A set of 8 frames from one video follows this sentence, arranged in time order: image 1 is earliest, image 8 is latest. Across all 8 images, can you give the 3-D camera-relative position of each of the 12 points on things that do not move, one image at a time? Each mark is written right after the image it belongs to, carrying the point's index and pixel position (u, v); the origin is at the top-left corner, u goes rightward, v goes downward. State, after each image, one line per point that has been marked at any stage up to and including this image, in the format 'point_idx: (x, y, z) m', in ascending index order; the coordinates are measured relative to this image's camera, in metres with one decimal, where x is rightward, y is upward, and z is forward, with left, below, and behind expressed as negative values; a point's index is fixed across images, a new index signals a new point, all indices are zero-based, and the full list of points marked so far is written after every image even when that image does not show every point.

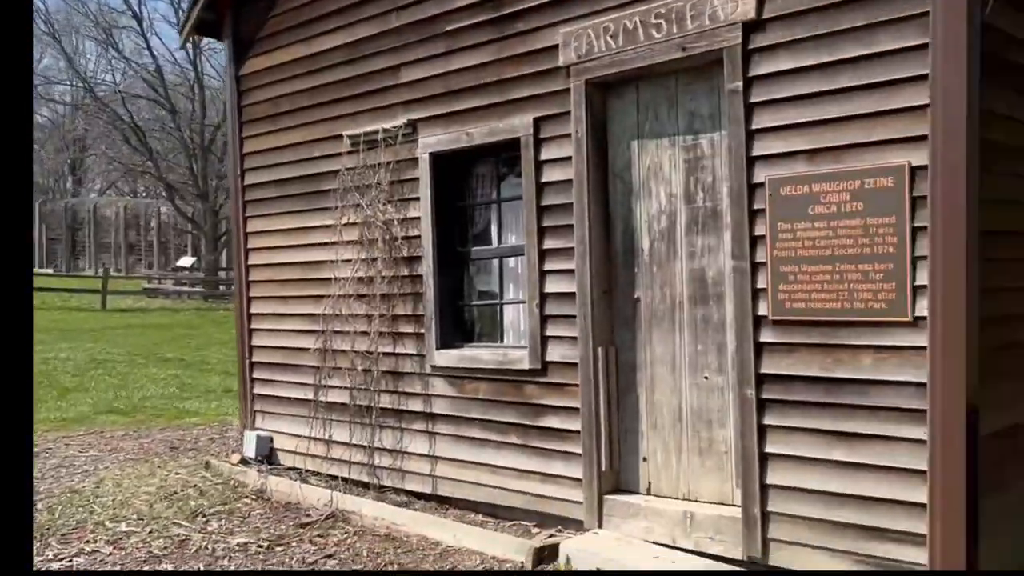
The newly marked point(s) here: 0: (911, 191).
0: (+1.6, +0.4, +3.7) m
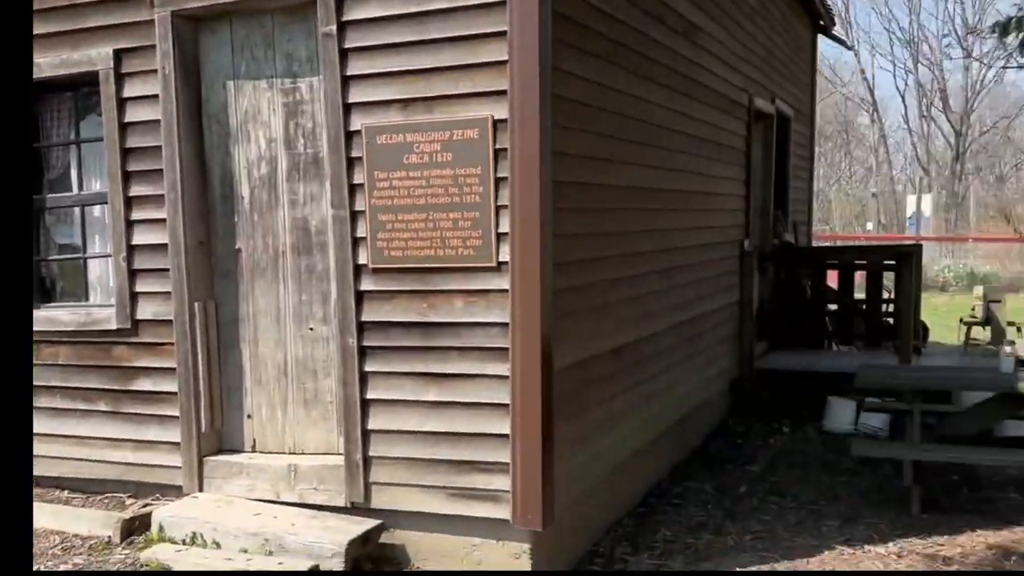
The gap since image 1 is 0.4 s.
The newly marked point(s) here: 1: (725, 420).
0: (-0.1, +0.6, +3.9) m
1: (+1.7, -1.1, +7.4) m
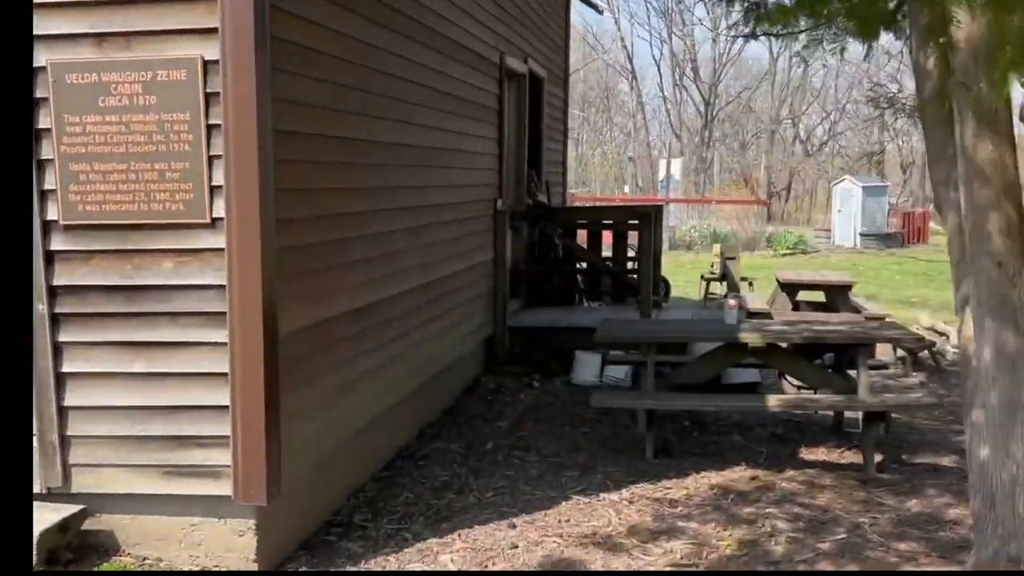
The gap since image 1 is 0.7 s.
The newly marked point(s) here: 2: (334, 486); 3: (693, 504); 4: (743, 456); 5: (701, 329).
0: (-1.2, +0.8, +3.6) m
1: (-0.3, -0.8, +7.4) m
2: (-0.9, -1.0, +4.6) m
3: (+1.0, -1.1, +4.7) m
4: (+1.5, -1.1, +5.7) m
5: (+1.2, -0.3, +5.9) m
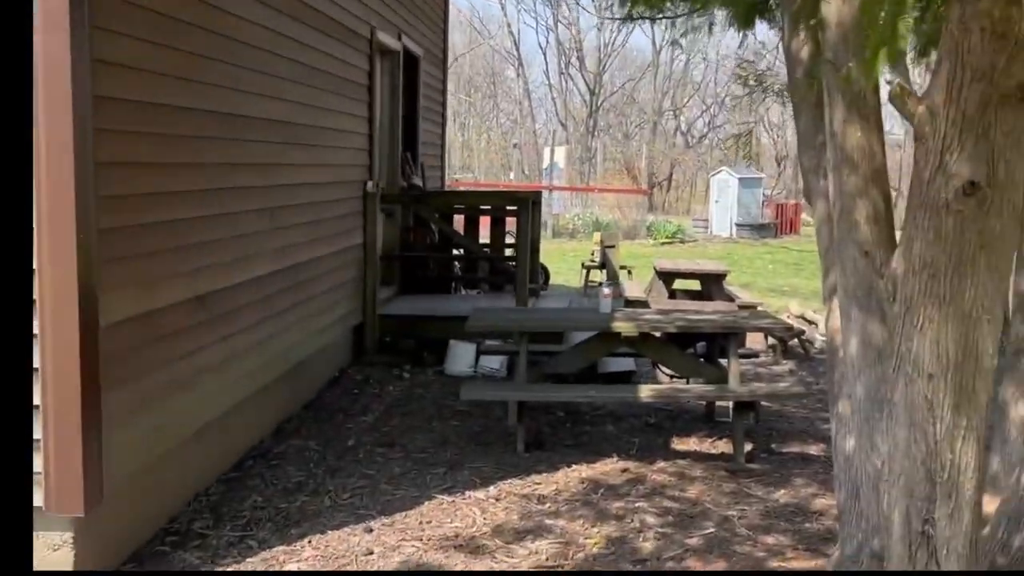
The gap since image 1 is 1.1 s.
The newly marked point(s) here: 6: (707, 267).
0: (-1.7, +0.8, +3.1) m
1: (-1.3, -0.6, +7.1) m
2: (-1.6, -0.9, +4.2) m
3: (+0.3, -1.1, +4.6) m
4: (+0.6, -1.0, +5.6) m
5: (+0.4, -0.2, +5.8) m
6: (+2.4, +0.3, +11.0) m
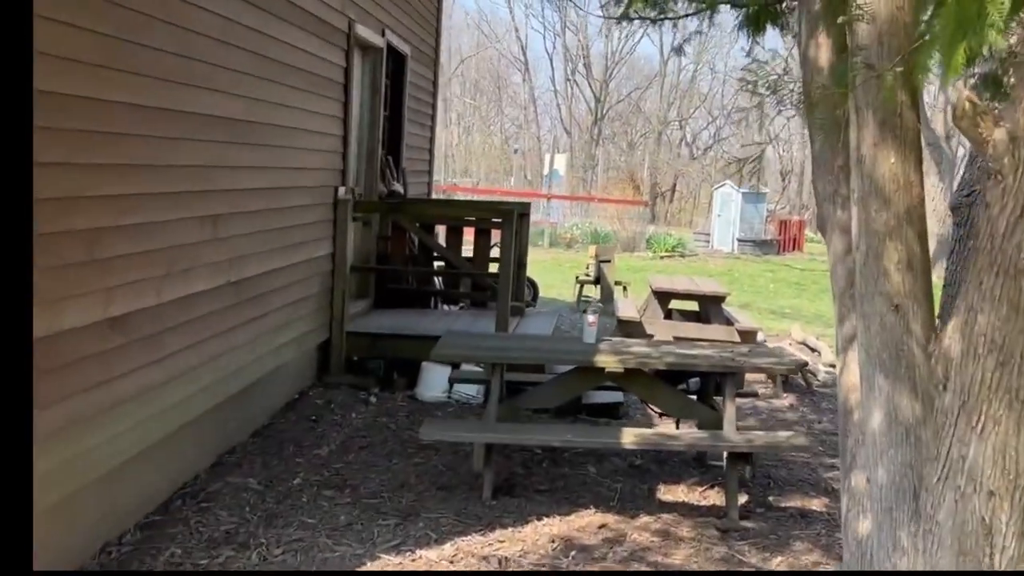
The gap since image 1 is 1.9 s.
0: (-1.9, +0.8, +2.5) m
1: (-1.5, -0.8, +6.5) m
2: (-1.8, -1.0, +3.6) m
3: (+0.1, -1.2, +4.0) m
4: (+0.4, -1.2, +5.0) m
5: (+0.2, -0.3, +5.2) m
6: (+2.2, 0.0, +10.5) m
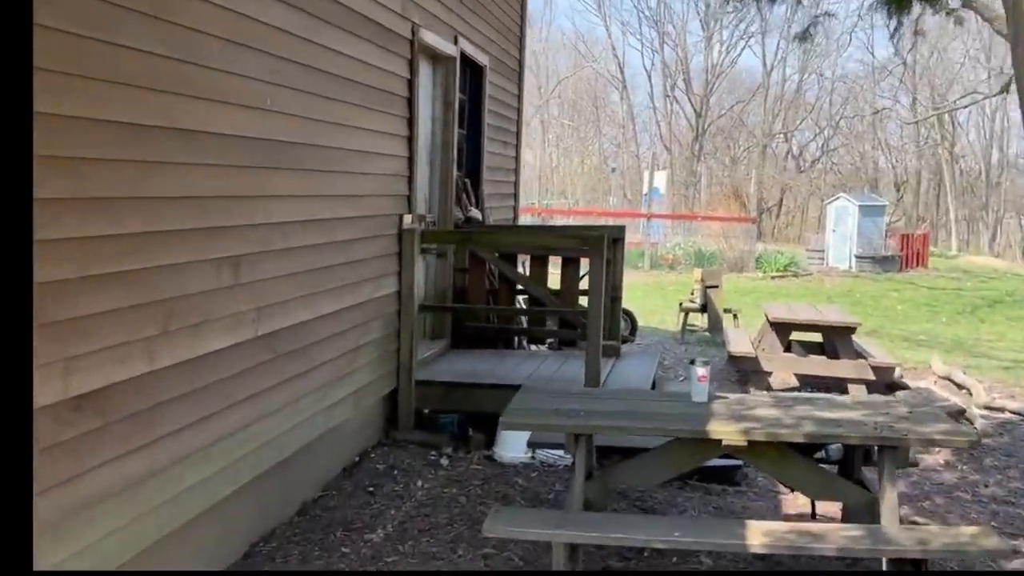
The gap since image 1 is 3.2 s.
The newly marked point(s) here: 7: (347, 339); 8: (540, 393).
0: (-1.8, +0.6, +1.7) m
1: (-0.9, -1.0, +5.6) m
2: (-1.5, -1.2, +2.8) m
3: (+0.4, -1.4, +2.9) m
4: (+0.9, -1.4, +3.9) m
5: (+0.7, -0.6, +4.1) m
6: (+3.2, -0.3, +9.2) m
7: (-0.9, -0.3, +5.1) m
8: (+0.1, -0.5, +4.5) m
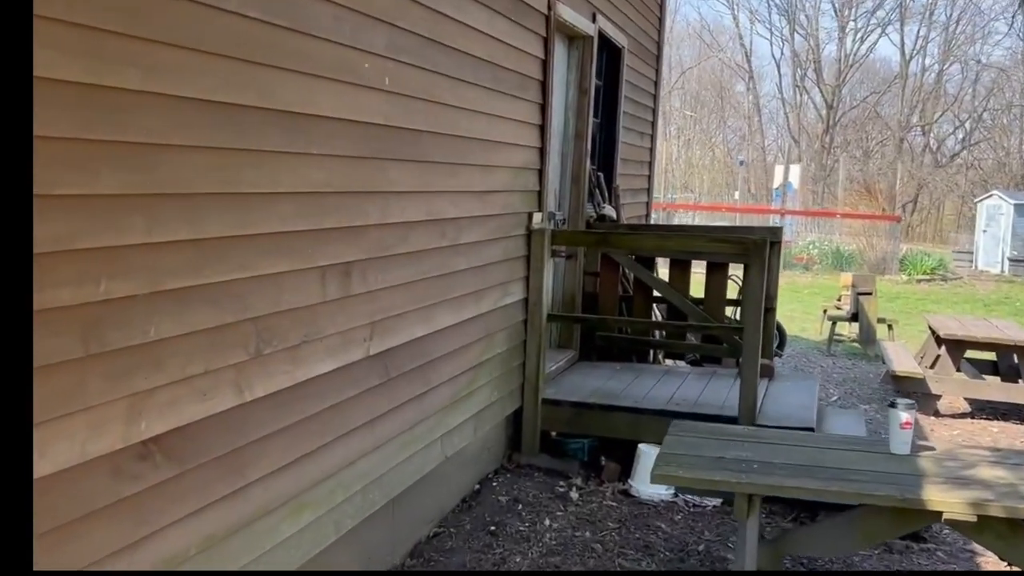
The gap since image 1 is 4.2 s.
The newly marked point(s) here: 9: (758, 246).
0: (-1.4, +0.5, +1.2) m
1: (-0.1, -1.1, +5.0) m
2: (-1.1, -1.3, +2.2) m
3: (+0.8, -1.5, +2.2) m
4: (+1.4, -1.5, +3.0) m
5: (+1.2, -0.7, +3.3) m
6: (+4.4, -0.4, +8.0) m
7: (-0.2, -0.3, +4.5) m
8: (+0.8, -0.6, +3.8) m
9: (+1.4, +0.2, +5.2) m
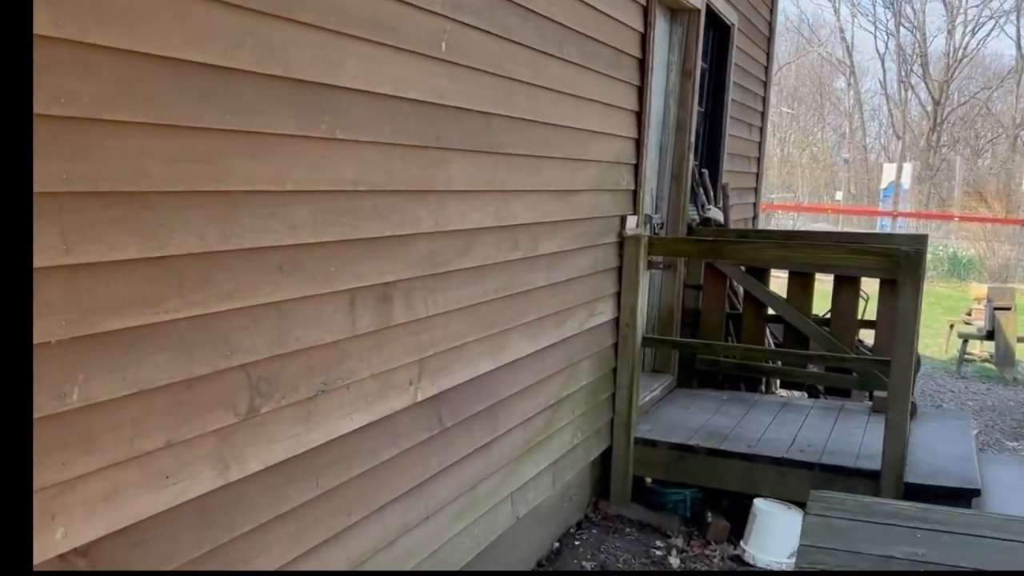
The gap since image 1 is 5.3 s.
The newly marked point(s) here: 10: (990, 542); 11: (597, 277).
0: (-1.4, +0.5, +0.5) m
1: (+0.3, -1.2, +4.2) m
2: (-1.0, -1.3, +1.5) m
3: (+0.9, -1.6, +1.3) m
4: (+1.6, -1.6, +2.1) m
5: (+1.5, -0.8, +2.4) m
6: (+5.1, -0.6, +6.7) m
7: (+0.1, -0.4, +3.7) m
8: (+1.1, -0.7, +2.8) m
9: (+1.9, +0.1, +4.2) m
10: (+1.4, -0.7, +2.6) m
11: (+0.4, +0.1, +4.2) m
